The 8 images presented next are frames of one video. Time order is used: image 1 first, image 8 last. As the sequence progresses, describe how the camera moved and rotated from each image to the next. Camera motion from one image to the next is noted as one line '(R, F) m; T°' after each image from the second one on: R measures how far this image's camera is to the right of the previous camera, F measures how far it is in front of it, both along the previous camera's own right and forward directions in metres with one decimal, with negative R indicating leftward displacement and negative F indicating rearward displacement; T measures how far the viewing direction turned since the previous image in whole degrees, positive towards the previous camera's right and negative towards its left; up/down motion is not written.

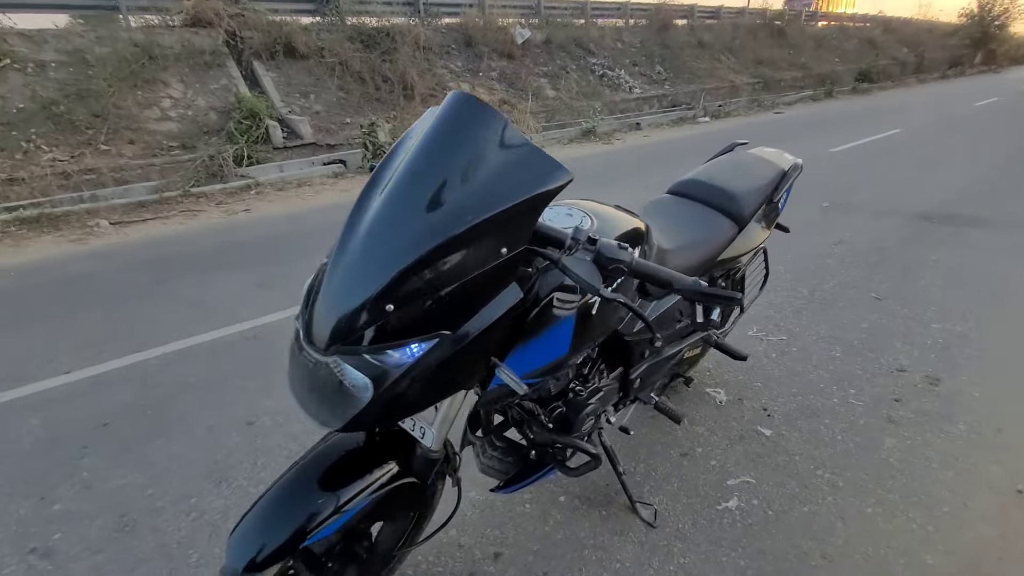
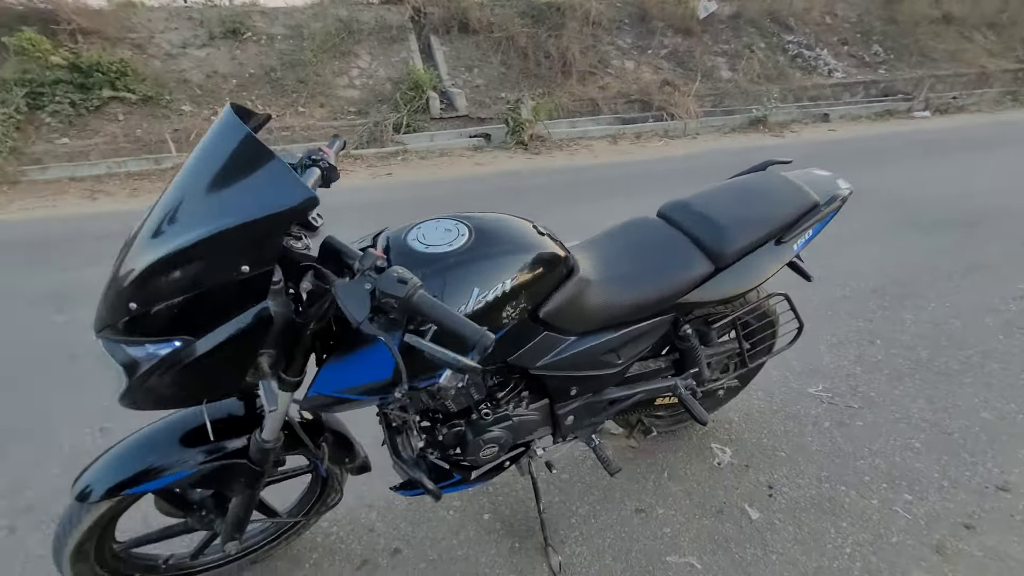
(+0.9, +0.3) m; -18°
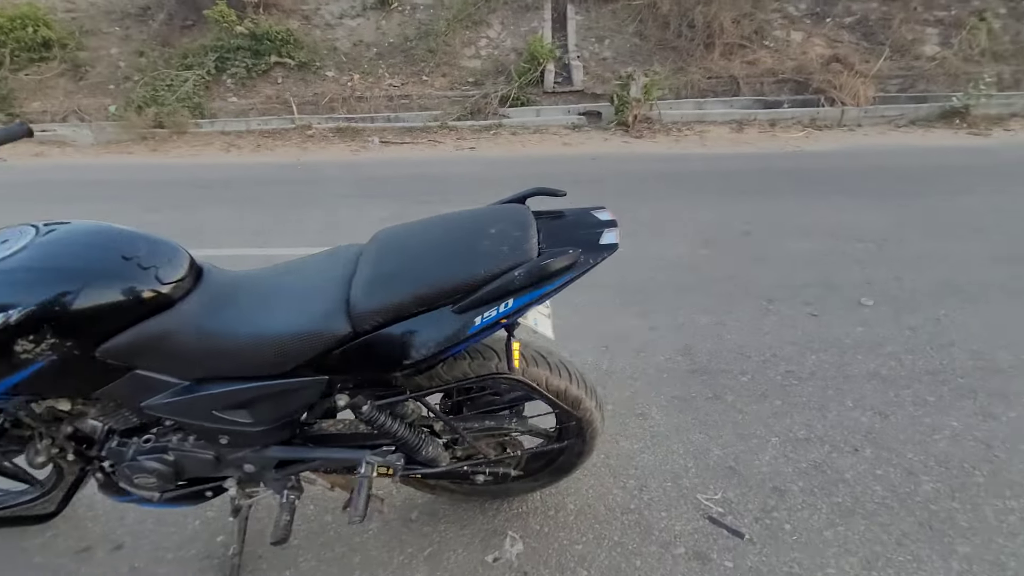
(+1.6, +0.7) m; -17°
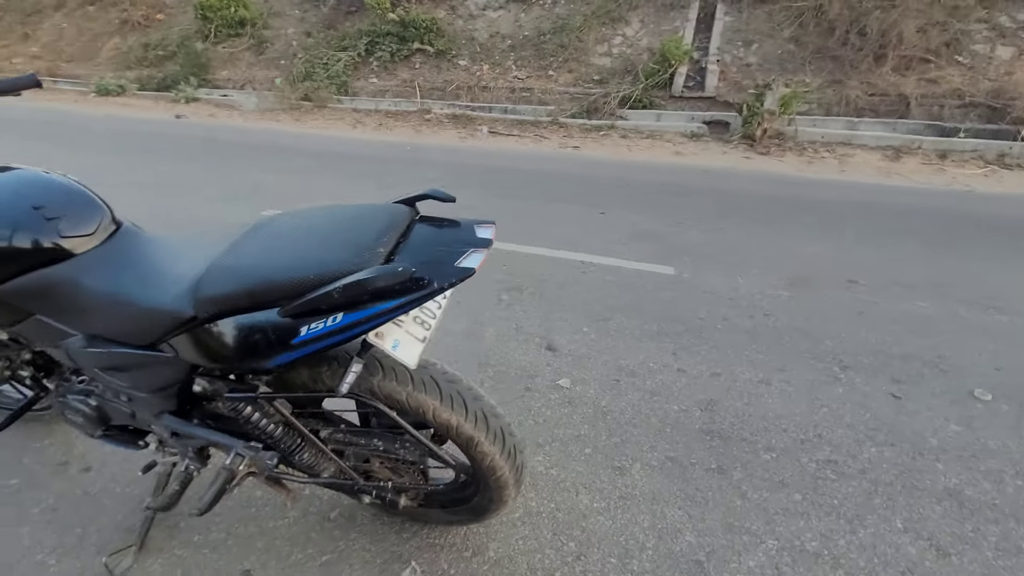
(+0.7, +0.3) m; -13°
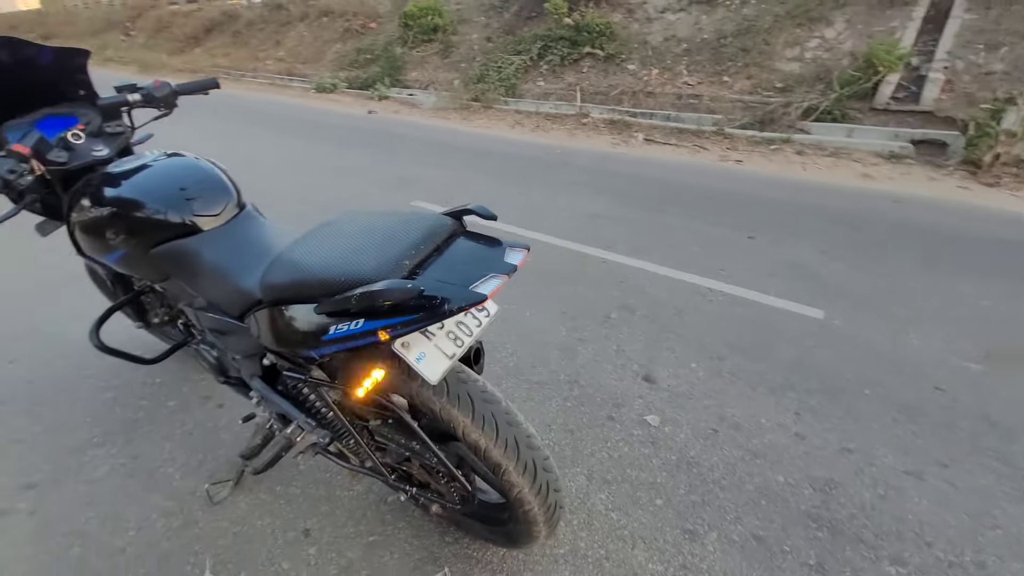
(+0.3, +0.1) m; -17°
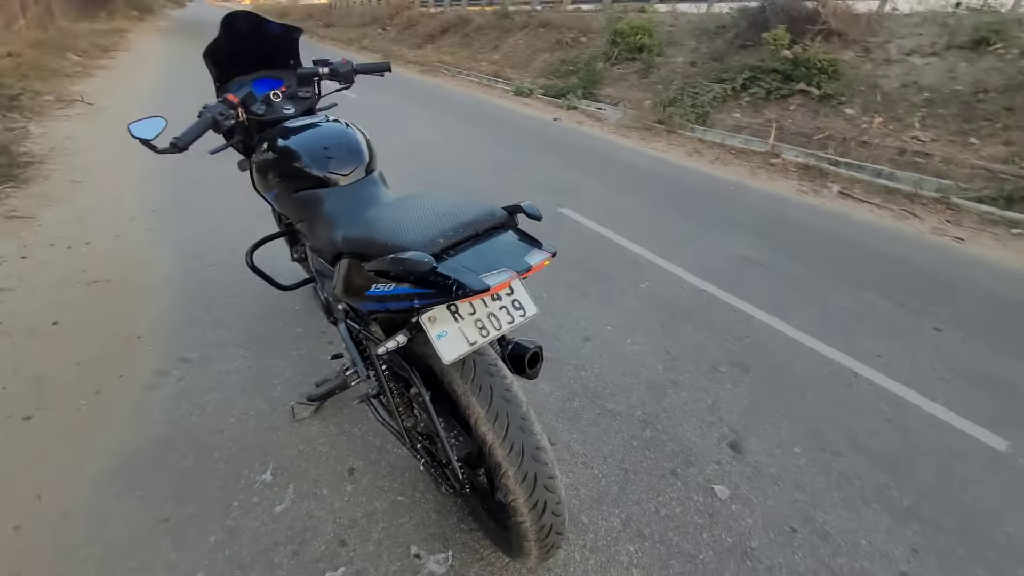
(+0.3, 0.0) m; -17°
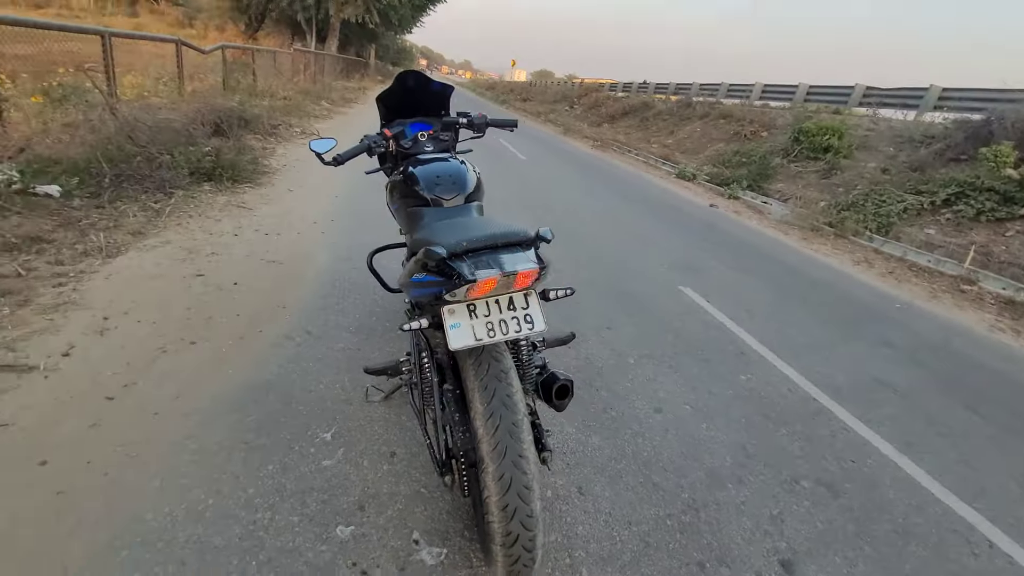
(+0.4, -0.1) m; -17°
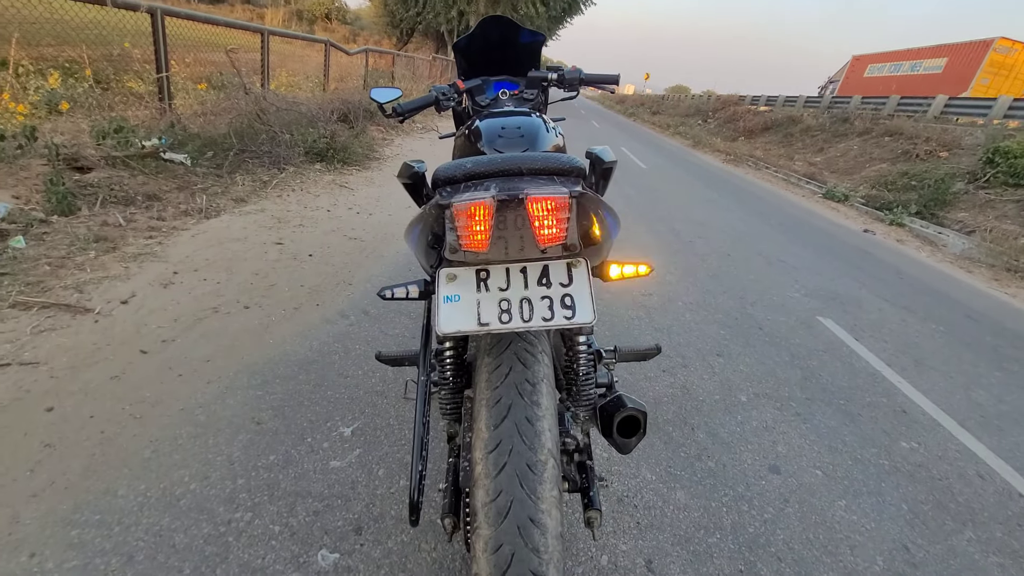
(+0.2, +0.6) m; -13°
